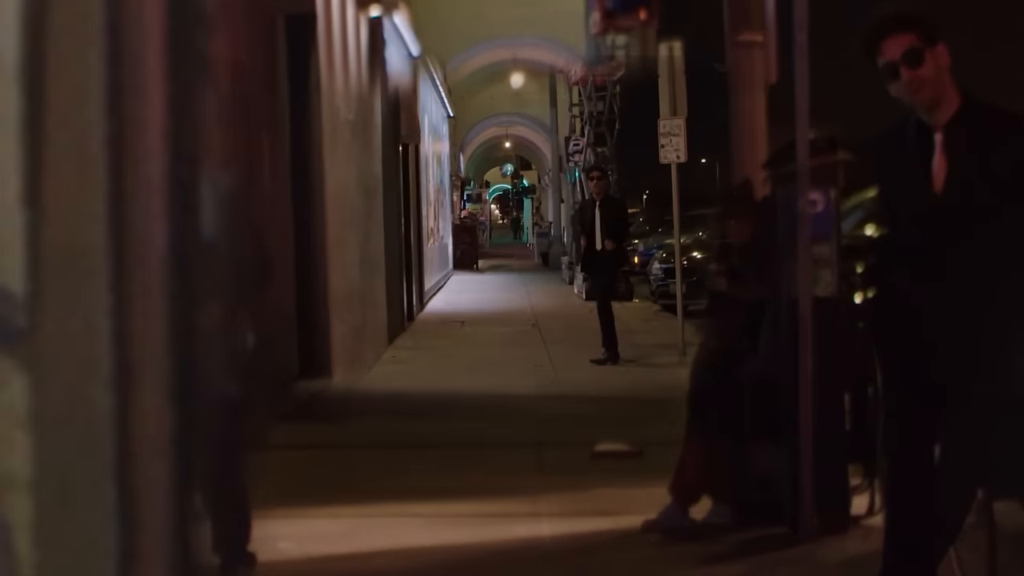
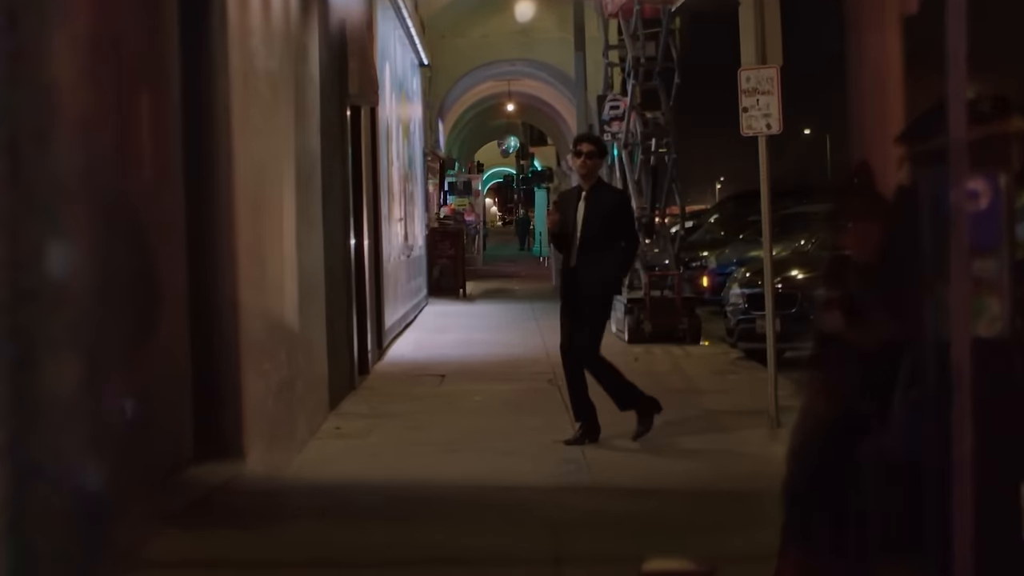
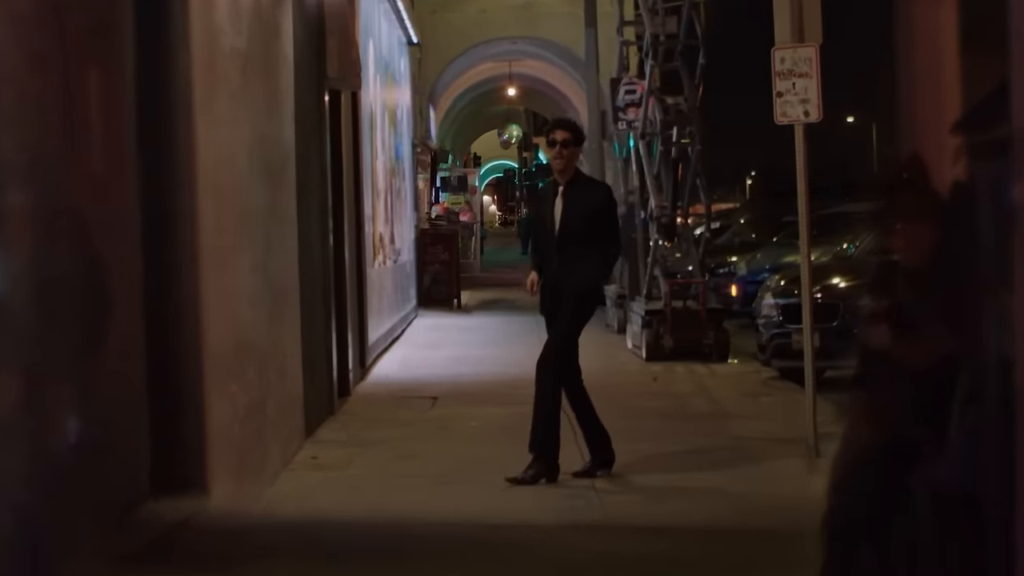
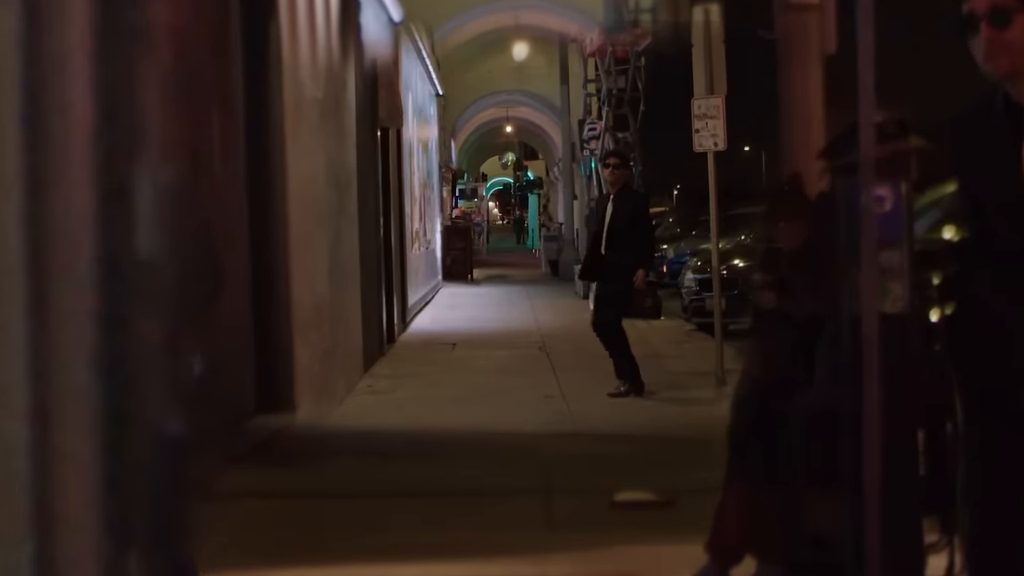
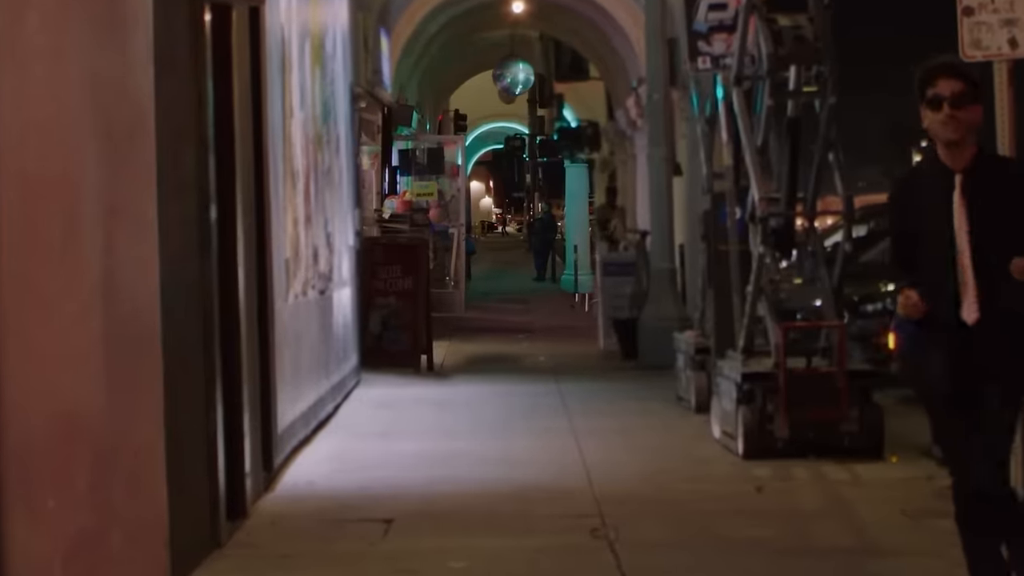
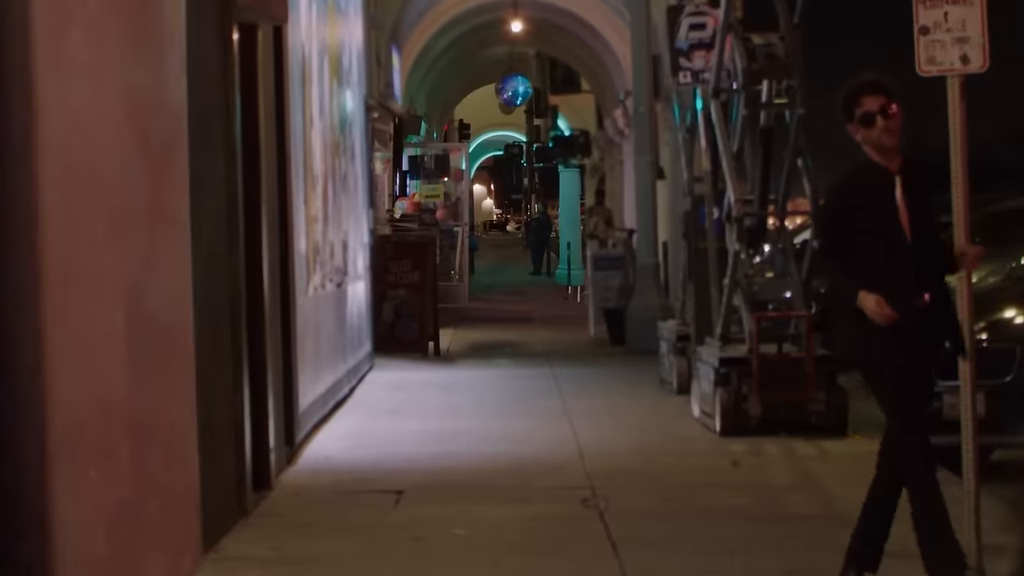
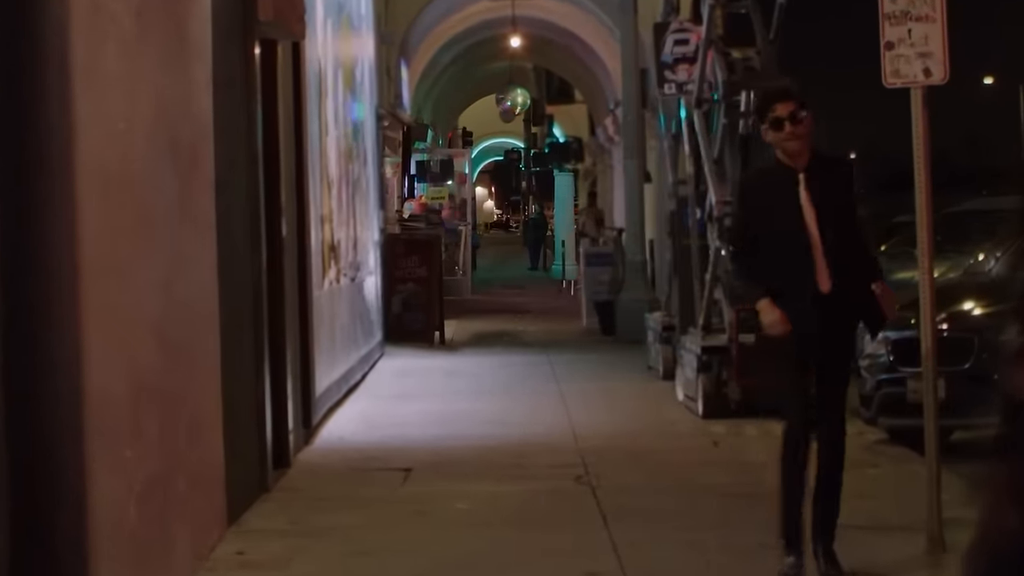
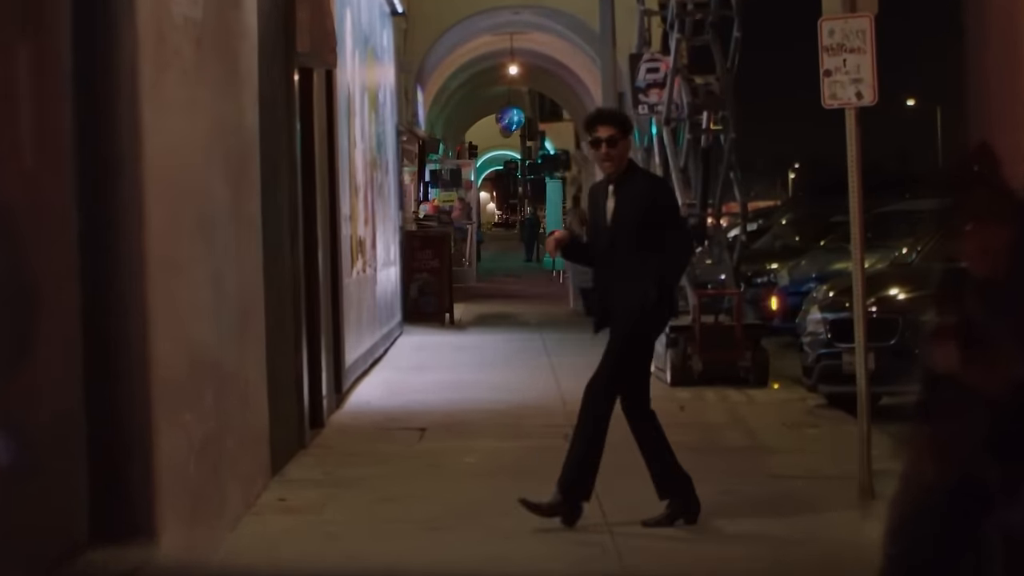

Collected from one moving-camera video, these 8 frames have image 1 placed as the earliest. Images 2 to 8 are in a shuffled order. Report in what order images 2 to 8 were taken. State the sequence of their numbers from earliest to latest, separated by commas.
4, 2, 3, 8, 7, 6, 5
